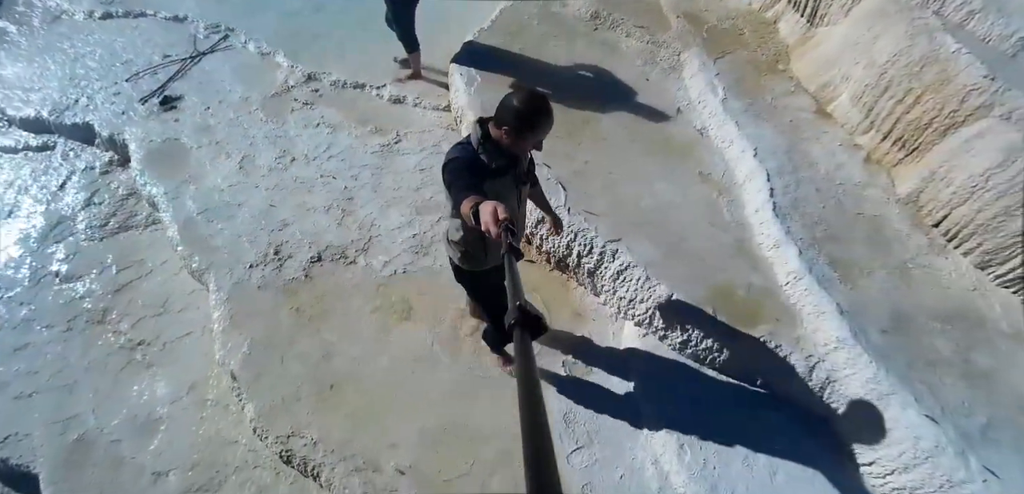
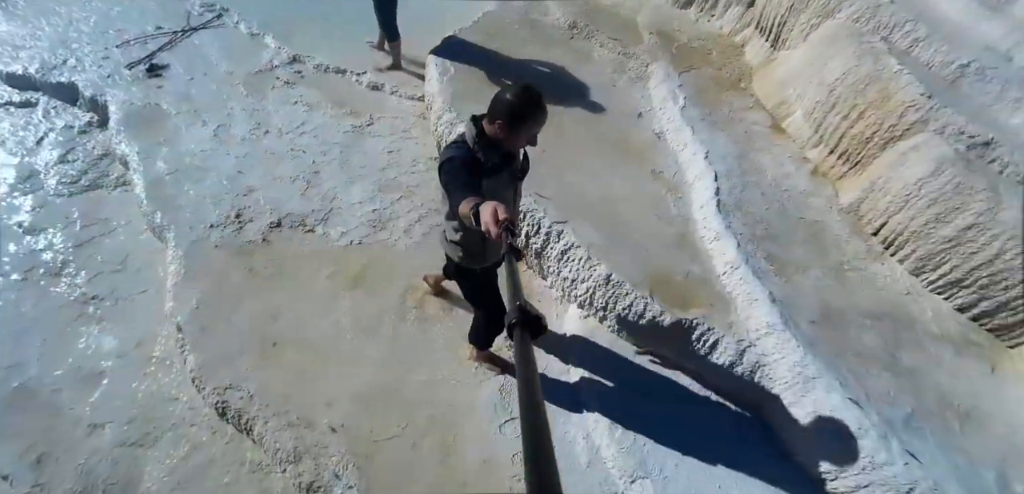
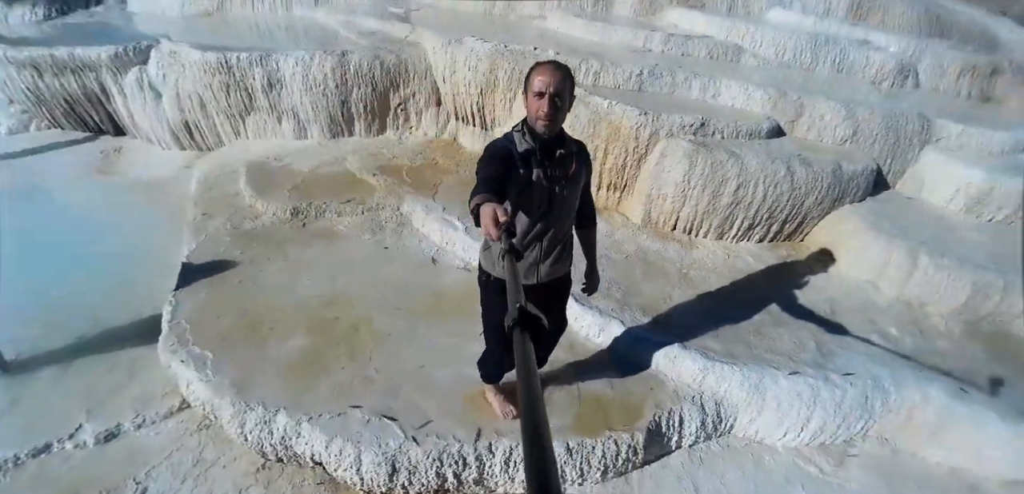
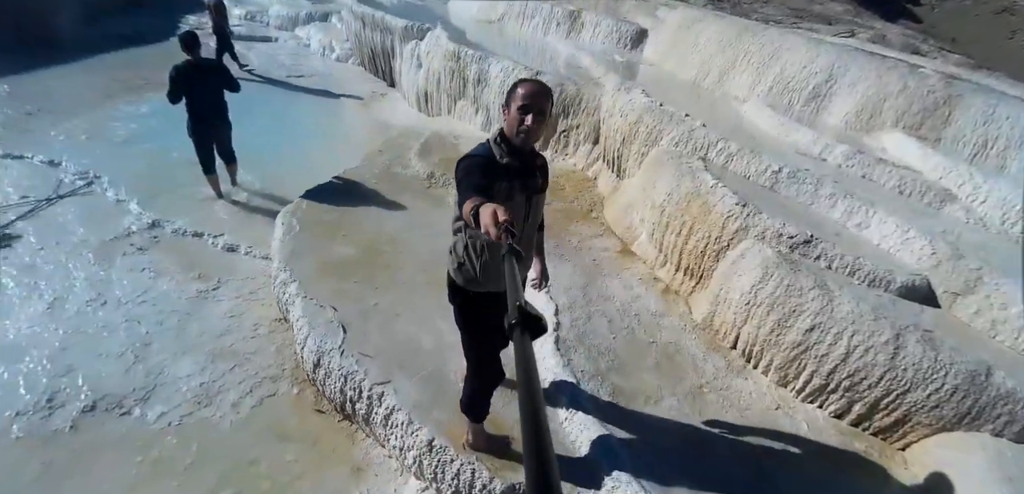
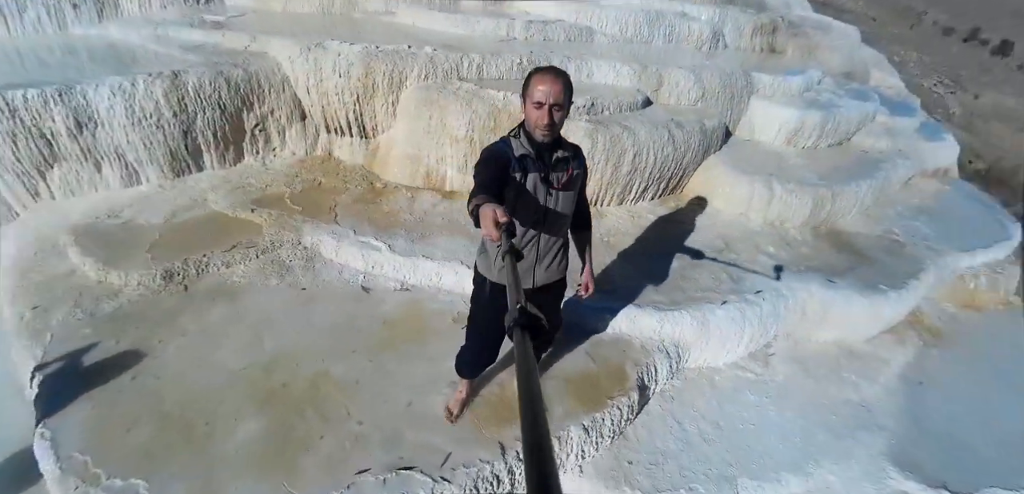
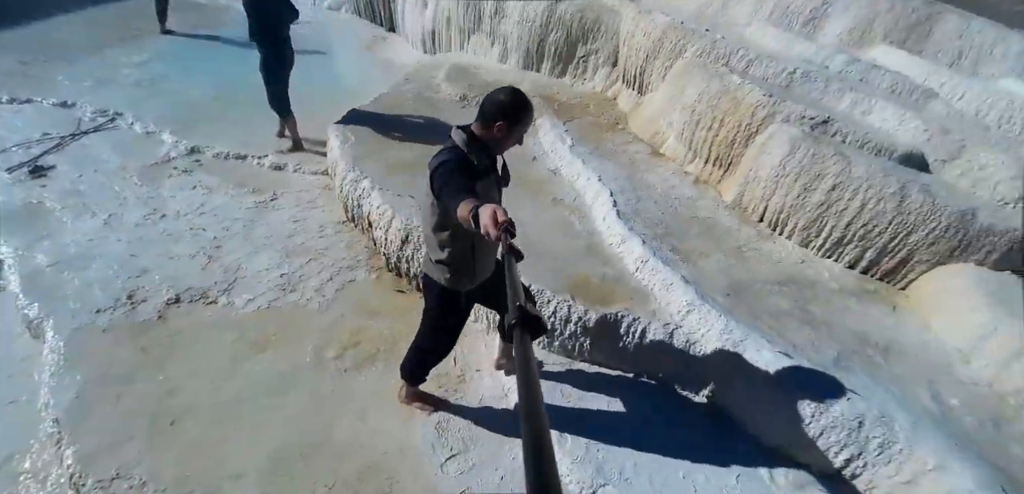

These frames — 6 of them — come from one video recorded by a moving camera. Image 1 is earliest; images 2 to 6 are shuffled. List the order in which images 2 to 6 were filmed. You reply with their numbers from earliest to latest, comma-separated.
2, 6, 4, 3, 5
